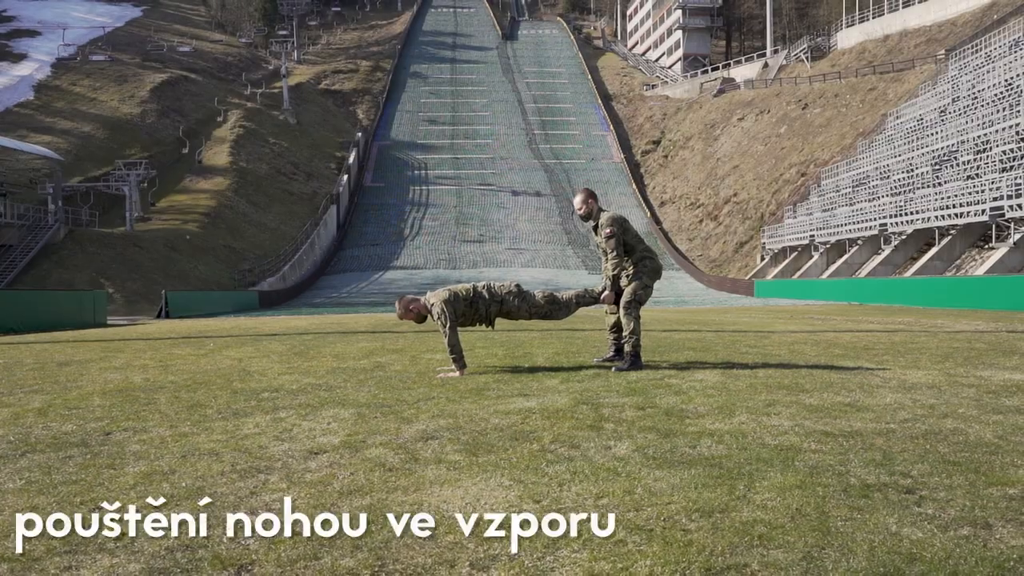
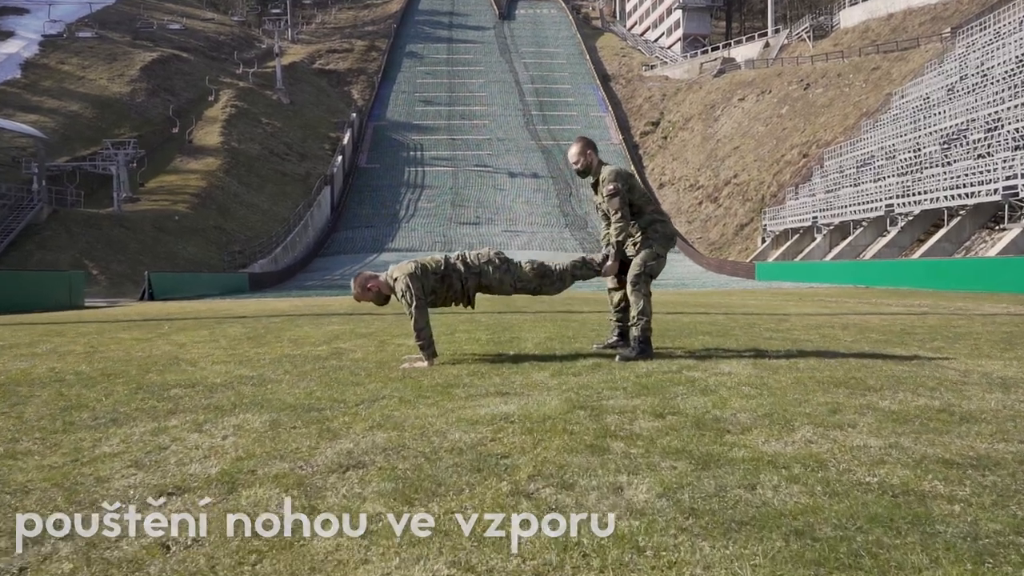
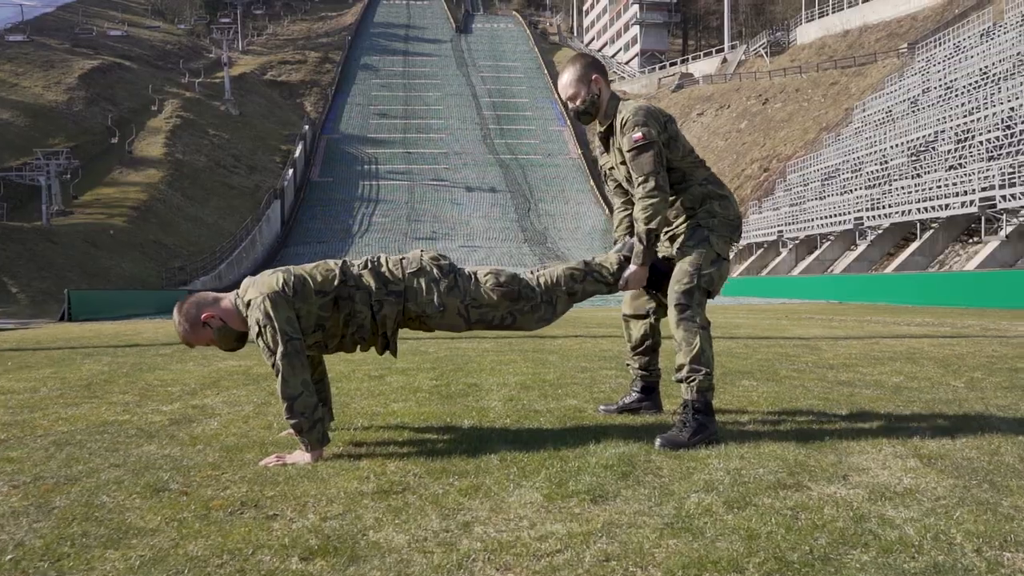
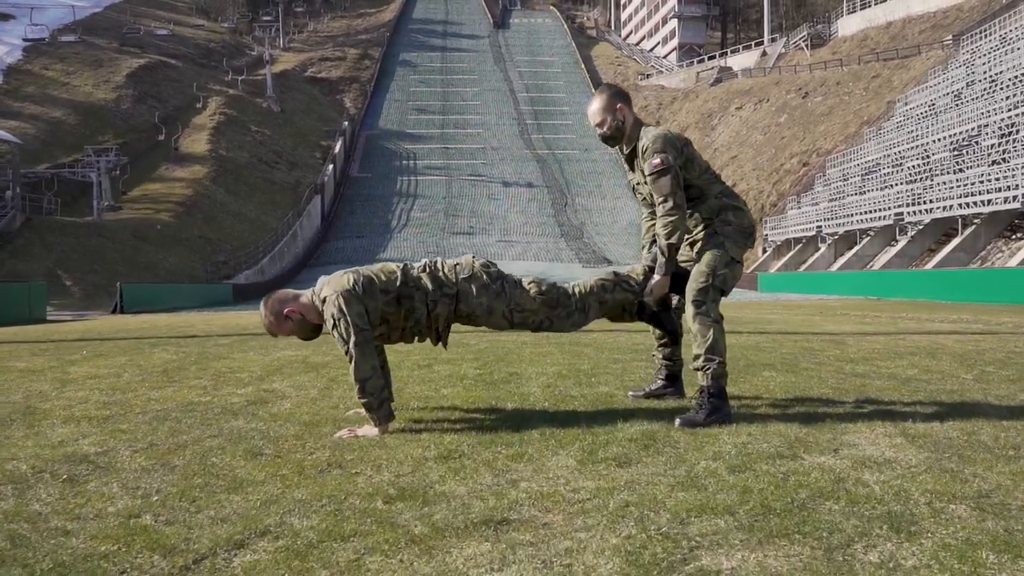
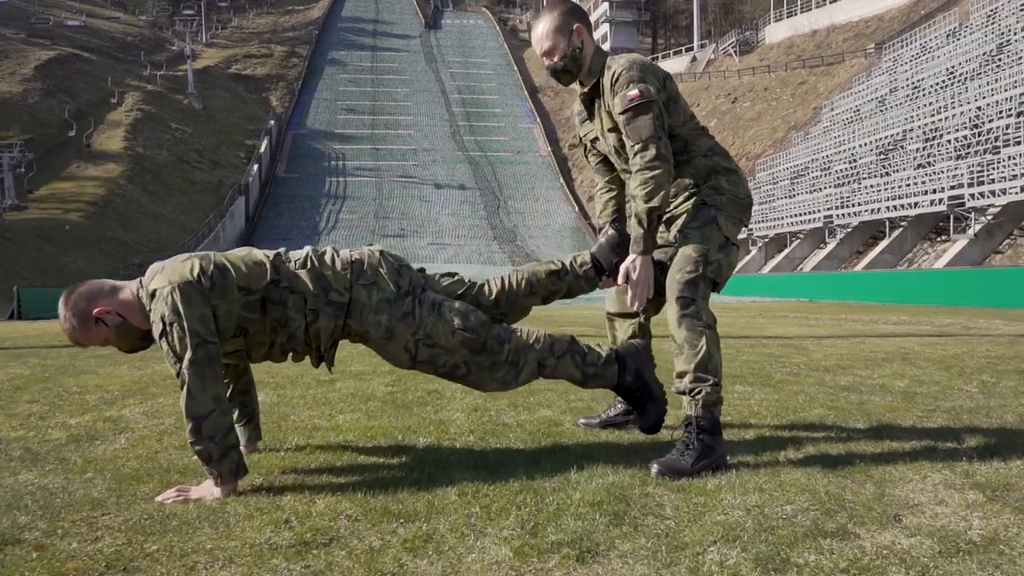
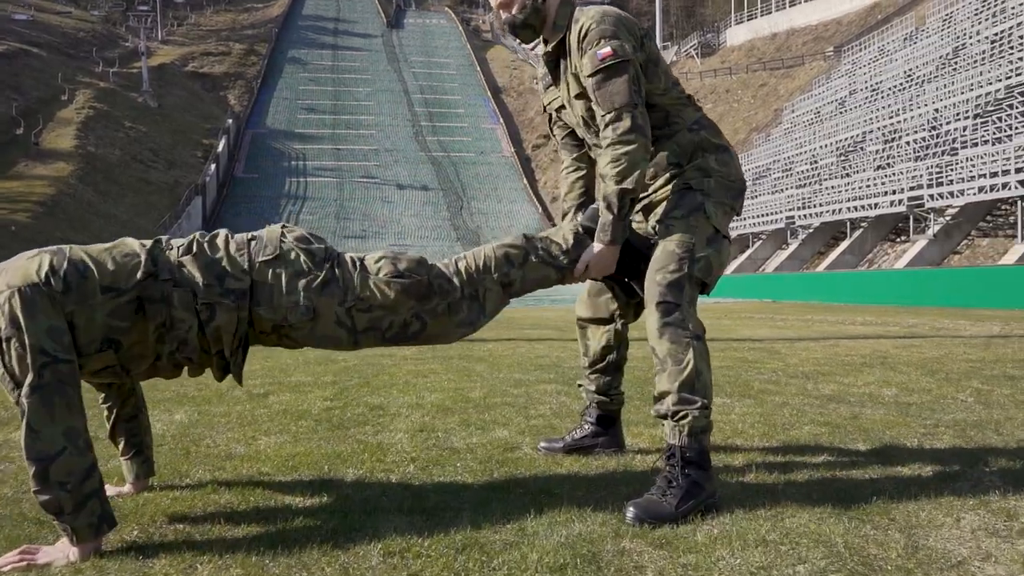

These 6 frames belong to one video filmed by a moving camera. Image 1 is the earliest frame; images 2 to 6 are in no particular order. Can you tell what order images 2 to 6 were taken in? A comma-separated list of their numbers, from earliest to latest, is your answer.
2, 4, 3, 5, 6
